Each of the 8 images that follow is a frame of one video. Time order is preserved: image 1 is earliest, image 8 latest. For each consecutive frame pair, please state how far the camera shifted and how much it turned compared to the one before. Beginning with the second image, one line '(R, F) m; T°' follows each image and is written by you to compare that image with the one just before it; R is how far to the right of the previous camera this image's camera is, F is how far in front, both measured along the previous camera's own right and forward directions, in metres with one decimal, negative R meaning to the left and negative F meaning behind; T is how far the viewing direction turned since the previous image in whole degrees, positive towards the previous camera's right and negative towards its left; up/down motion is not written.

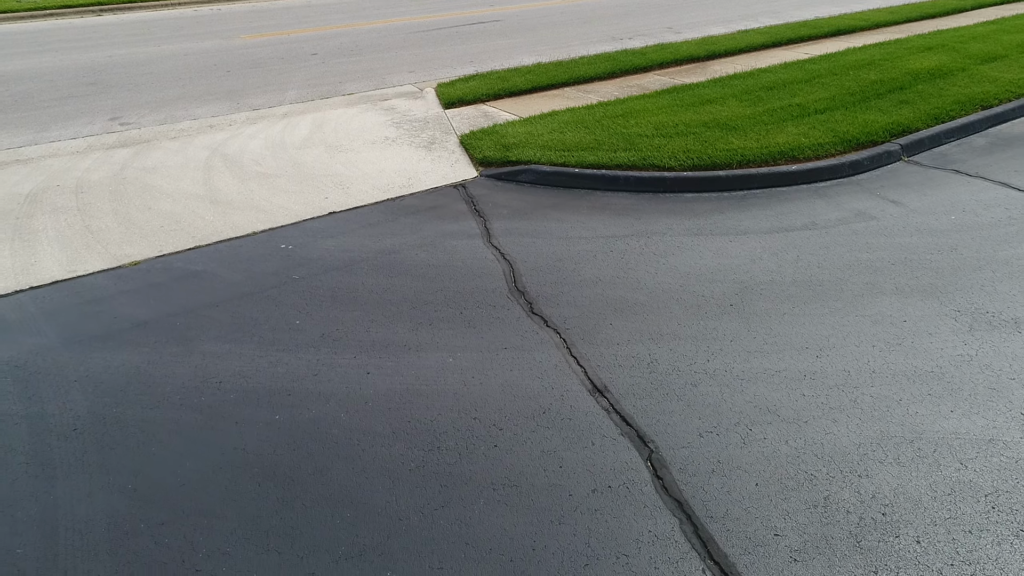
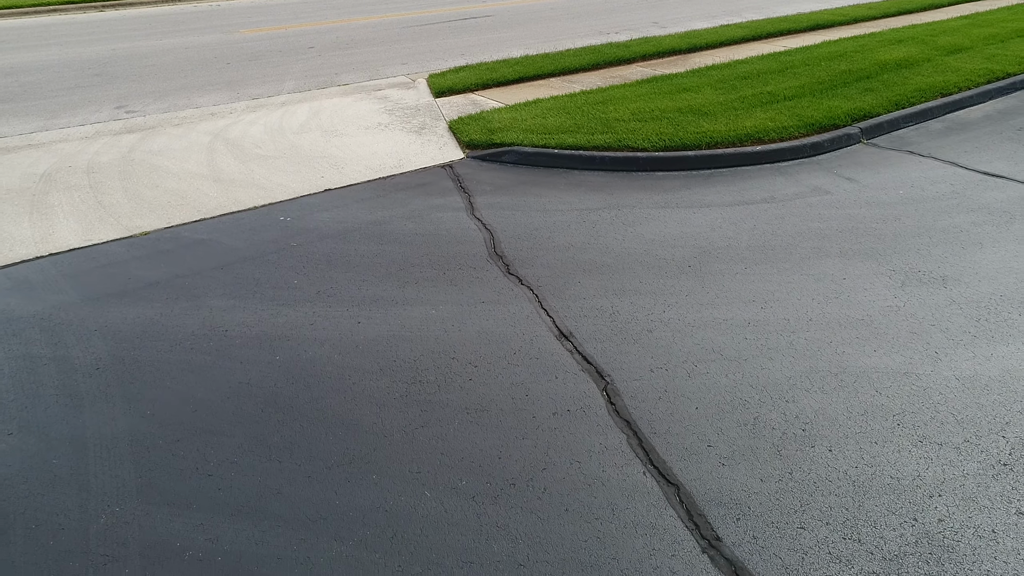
(+0.1, -0.5) m; 0°
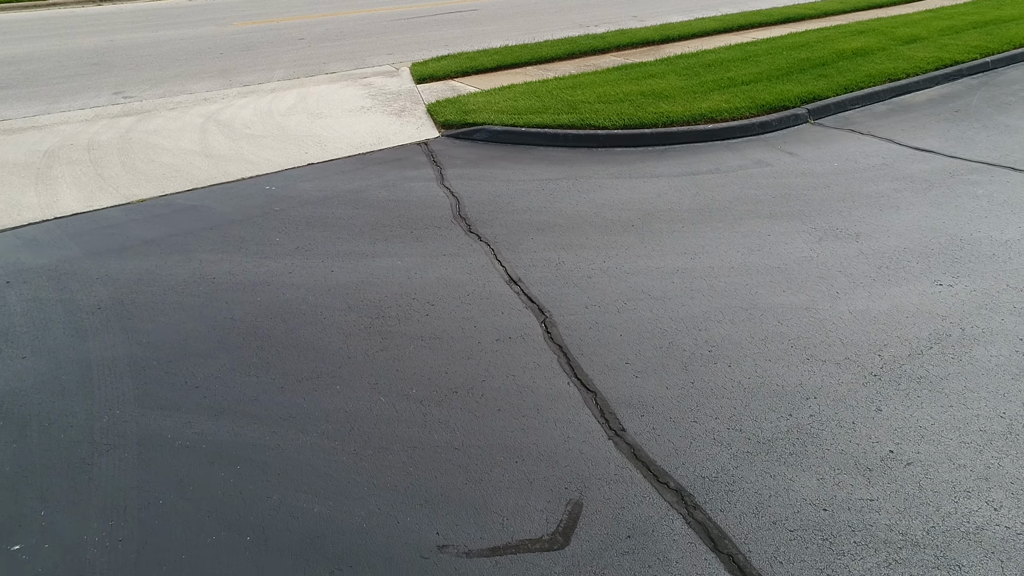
(+0.3, -0.6) m; 0°
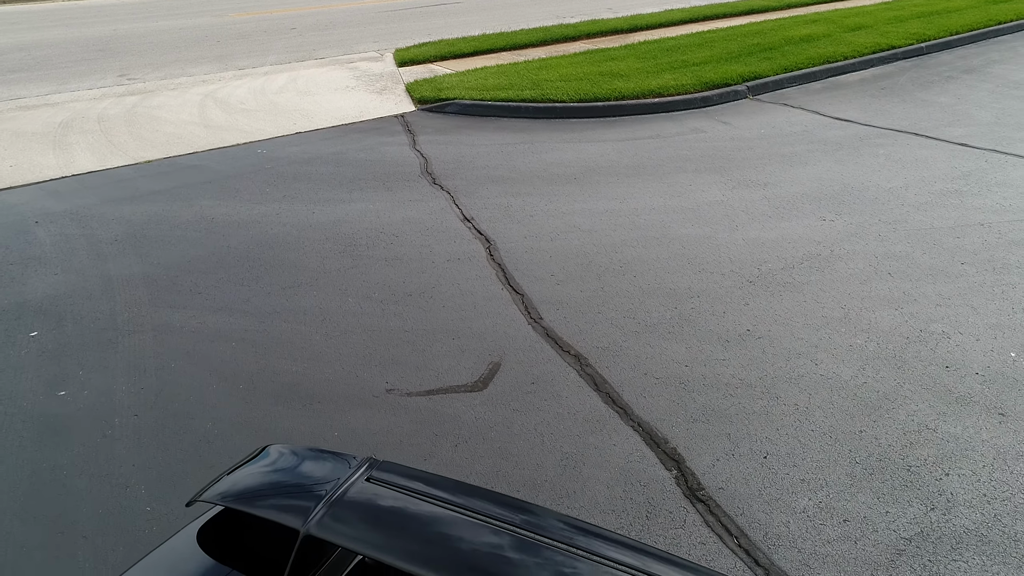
(+0.3, -0.9) m; 0°
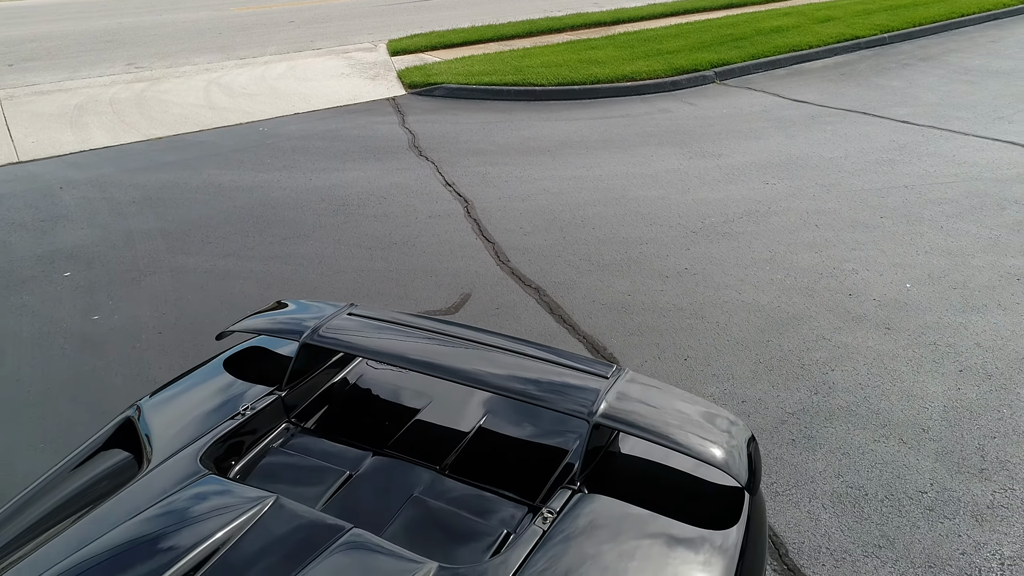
(+0.2, -0.7) m; 0°
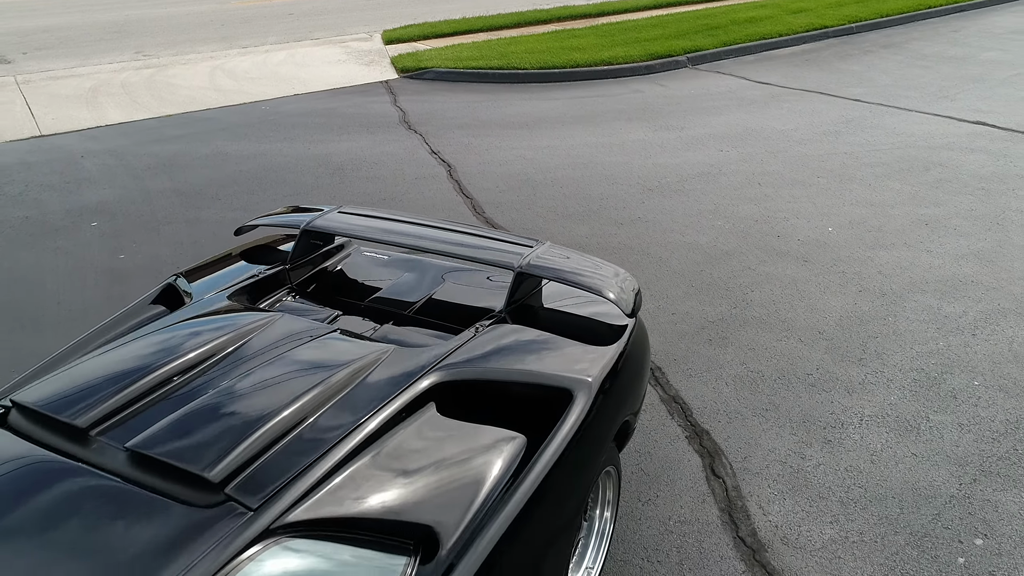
(+0.2, -0.7) m; 0°
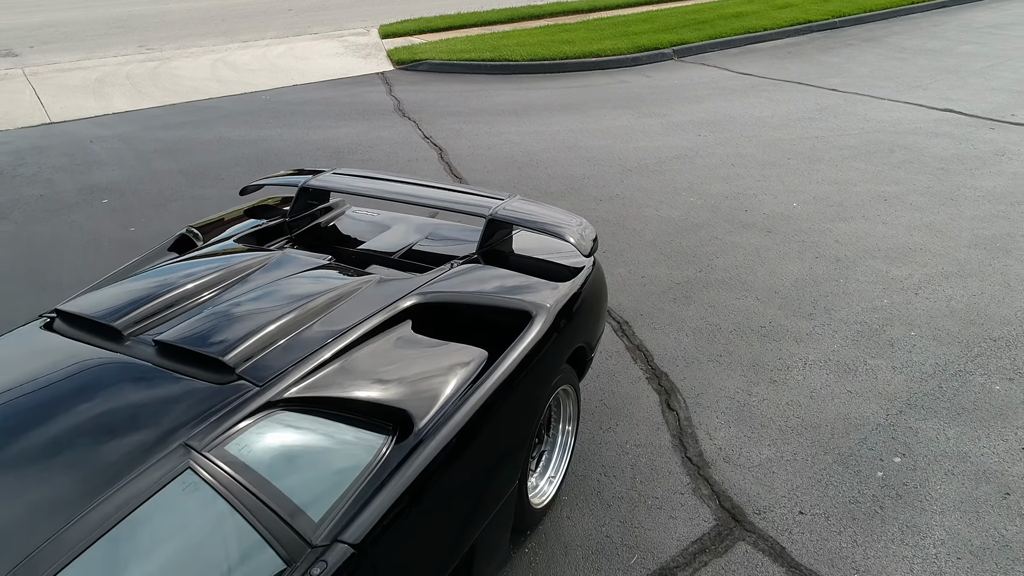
(+0.1, -0.4) m; 0°
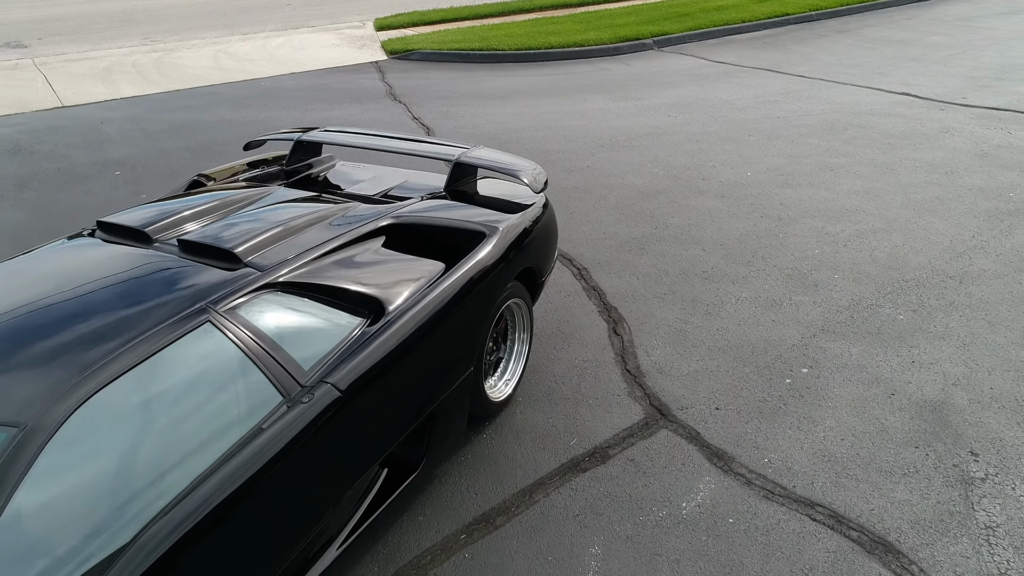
(+0.2, -0.5) m; 0°
